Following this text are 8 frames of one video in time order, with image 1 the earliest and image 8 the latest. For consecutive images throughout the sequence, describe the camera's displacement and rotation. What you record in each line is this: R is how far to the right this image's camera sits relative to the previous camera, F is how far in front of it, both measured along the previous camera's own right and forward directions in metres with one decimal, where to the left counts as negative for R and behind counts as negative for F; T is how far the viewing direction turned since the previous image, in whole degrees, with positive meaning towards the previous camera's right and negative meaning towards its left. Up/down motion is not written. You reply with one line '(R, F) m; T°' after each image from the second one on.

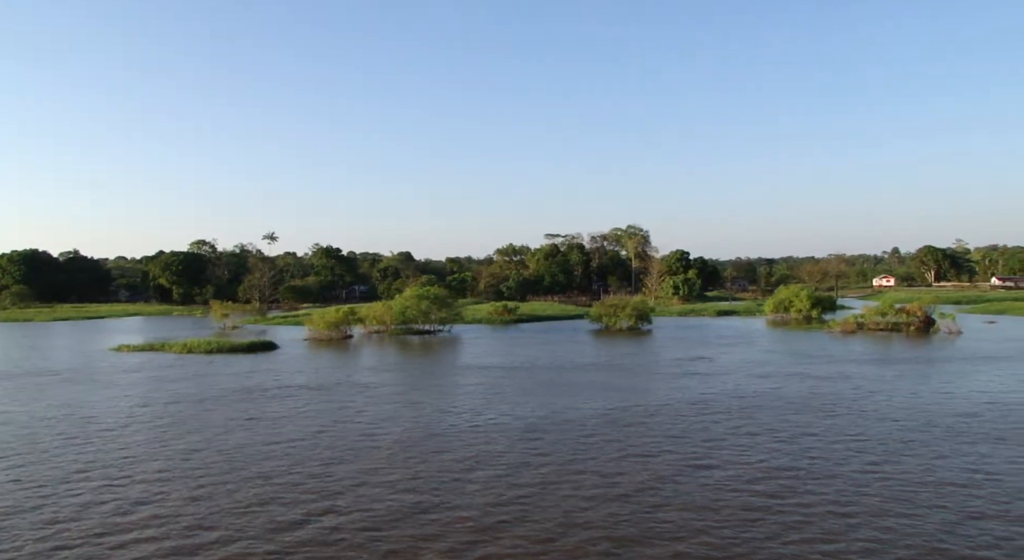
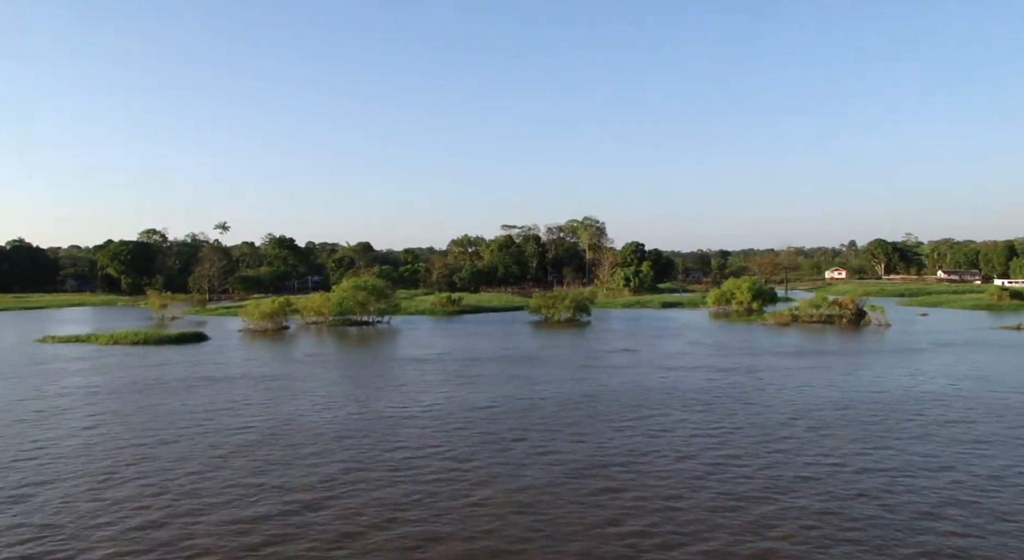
(+2.4, -0.5) m; +2°
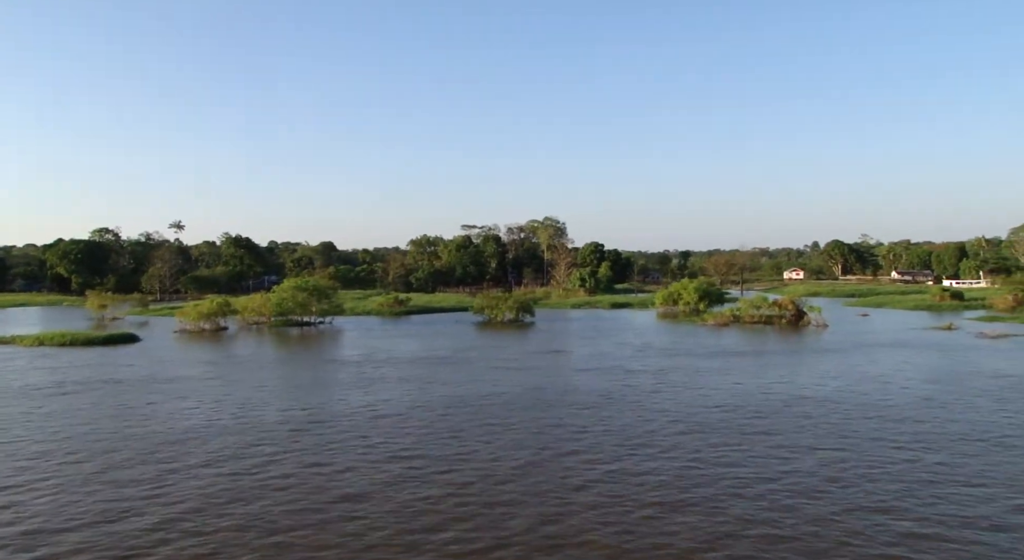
(+2.5, -0.4) m; +2°
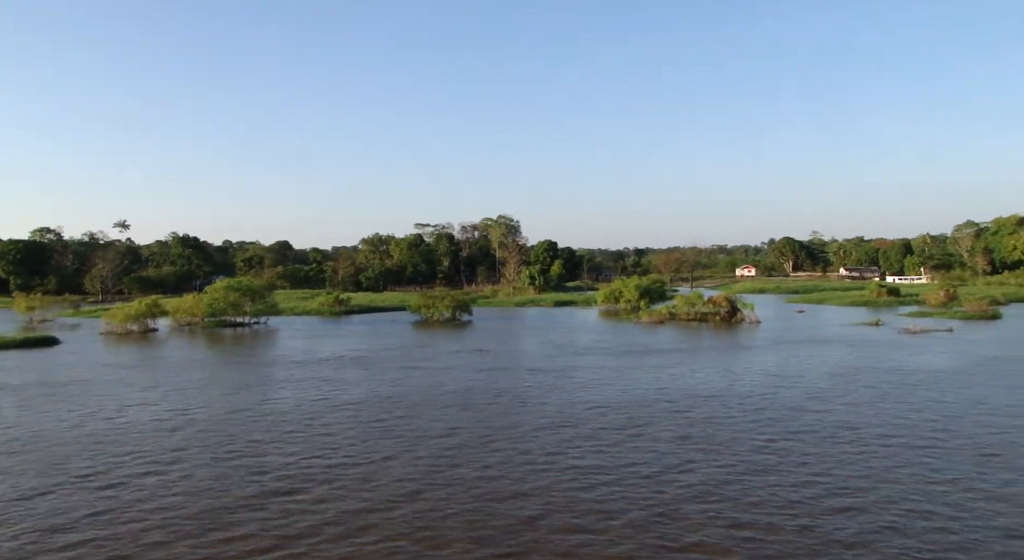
(+2.6, -0.4) m; +2°
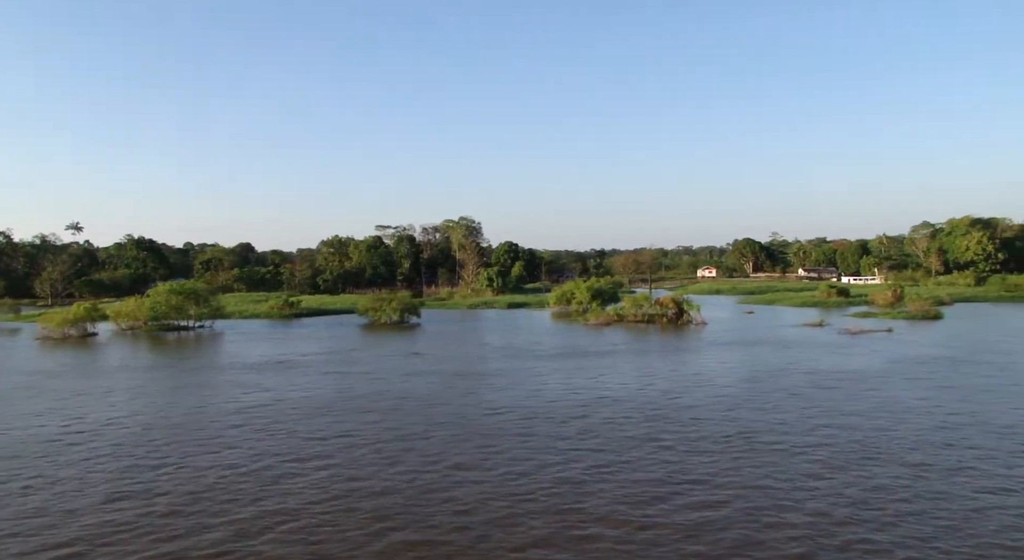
(+2.1, -0.3) m; +2°
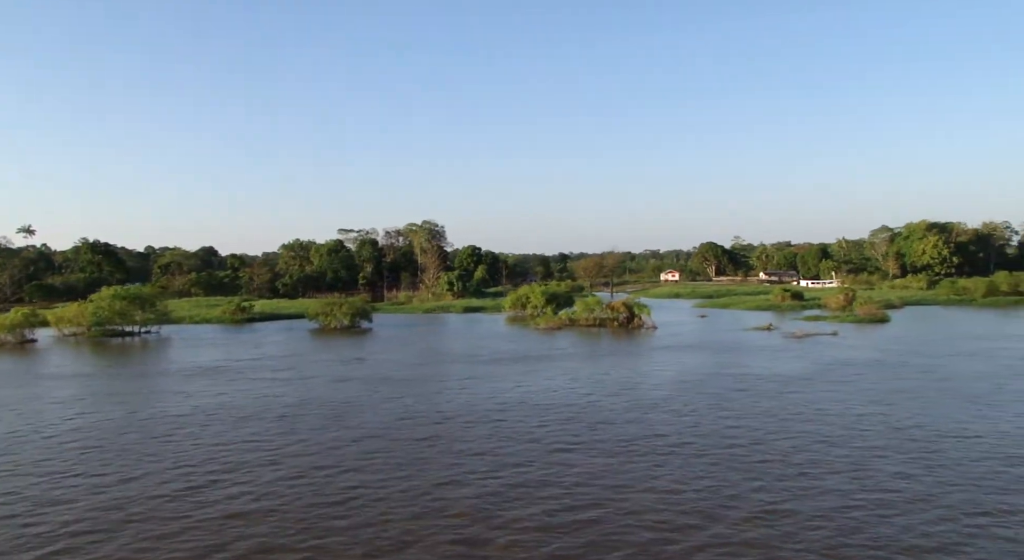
(+1.8, -0.2) m; +2°
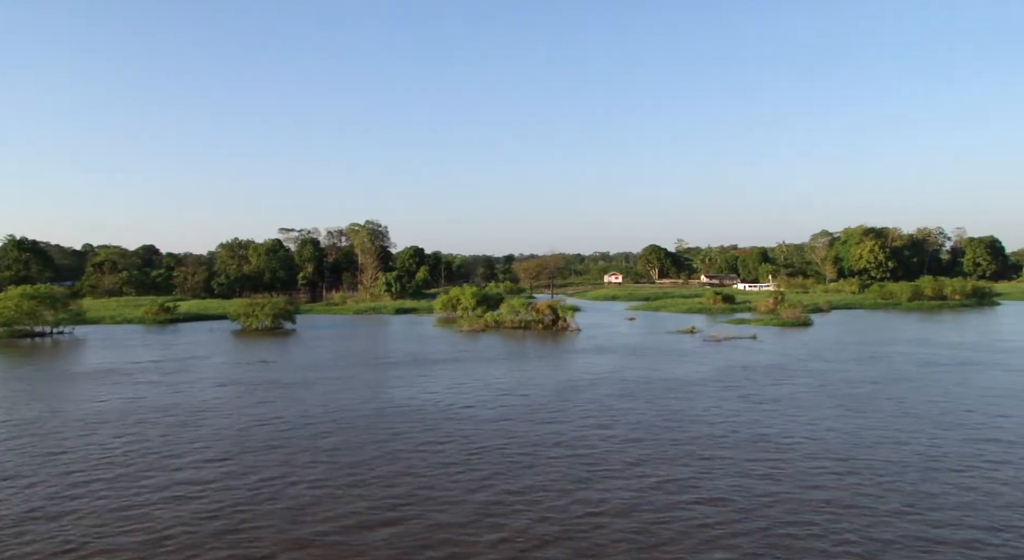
(+2.9, -0.4) m; +3°
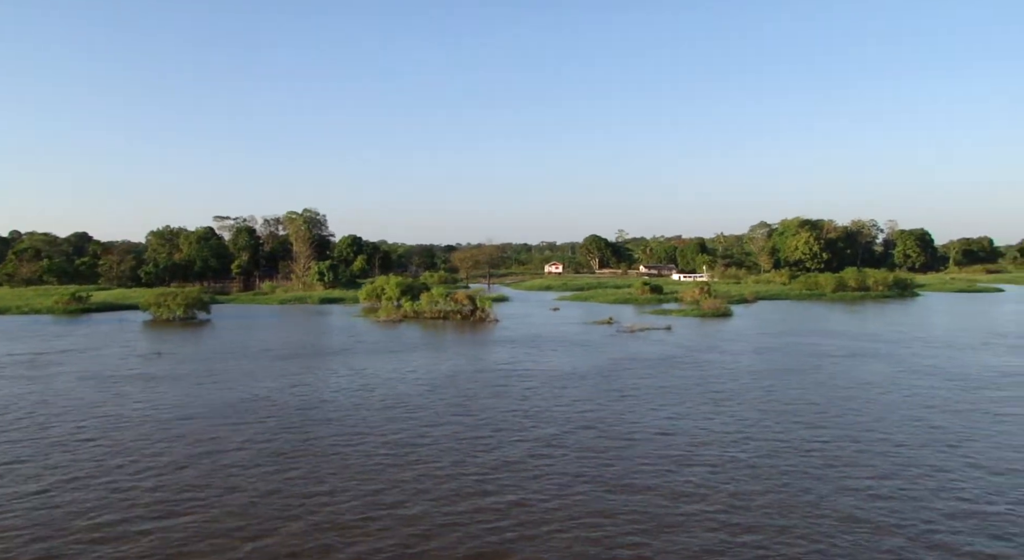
(+3.3, -0.4) m; +3°
